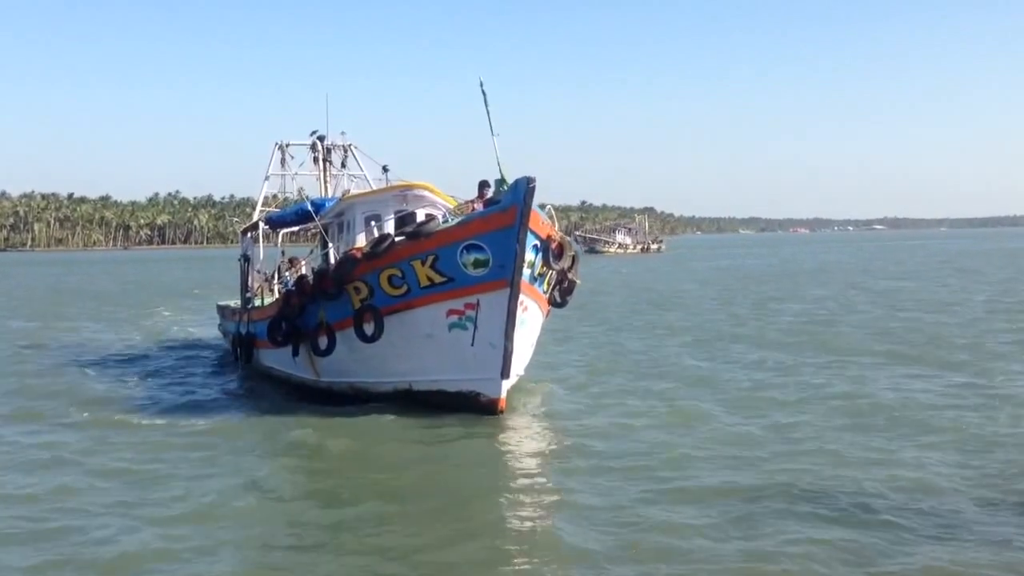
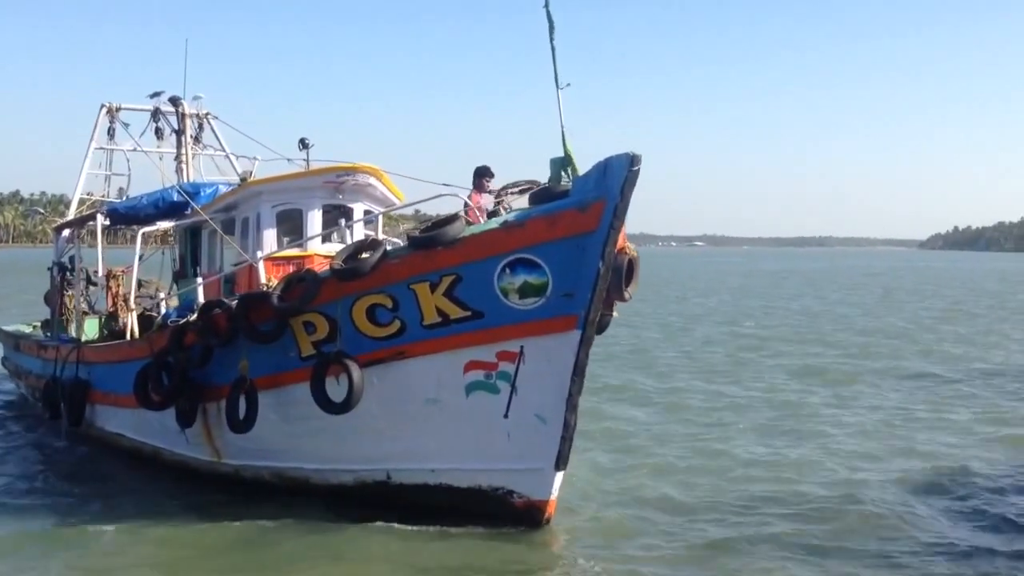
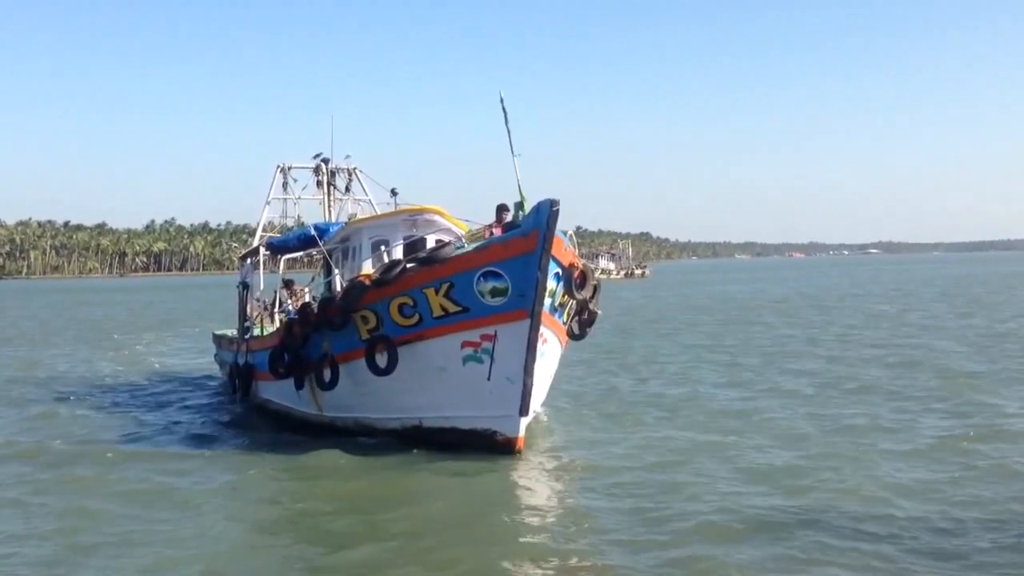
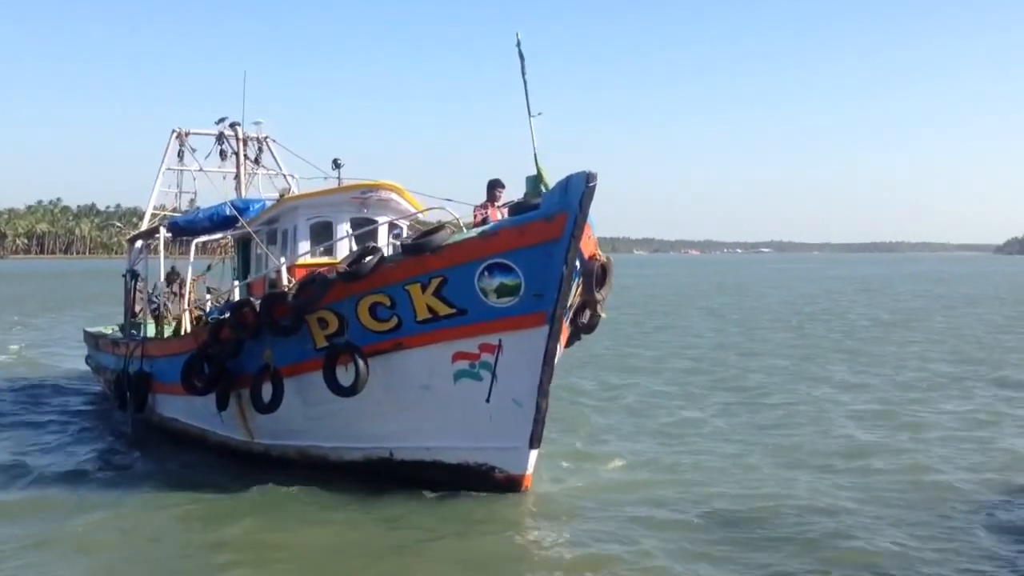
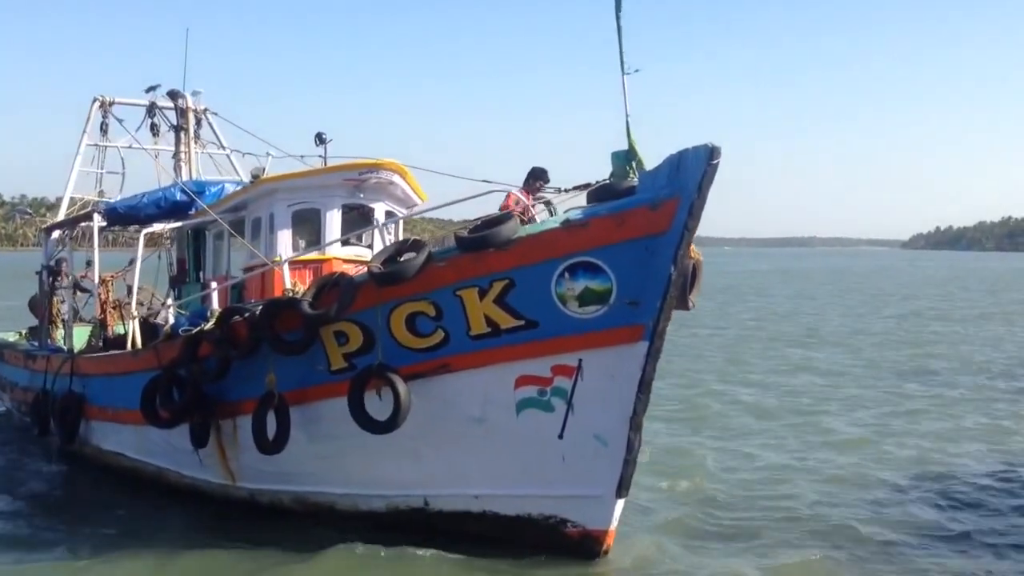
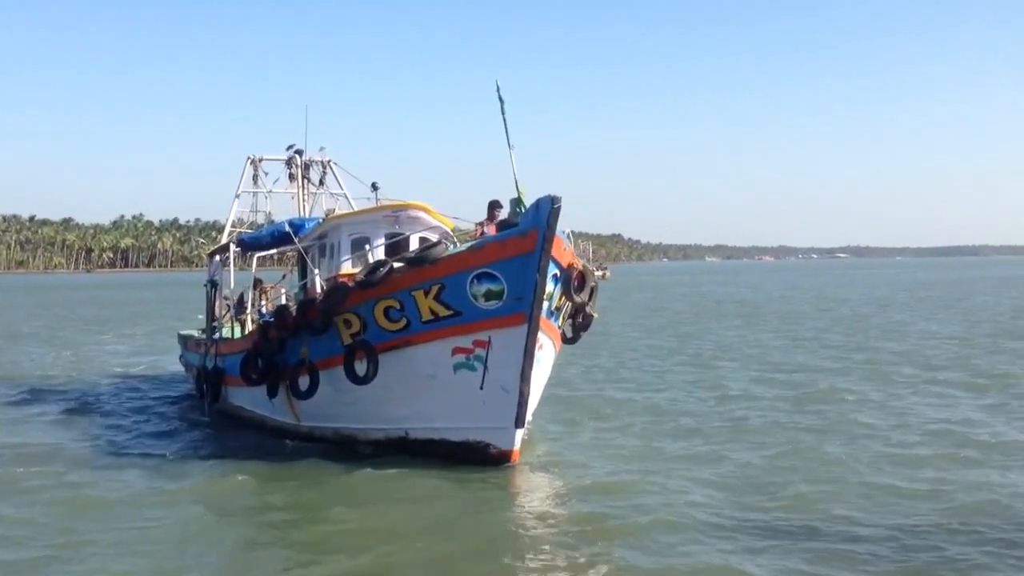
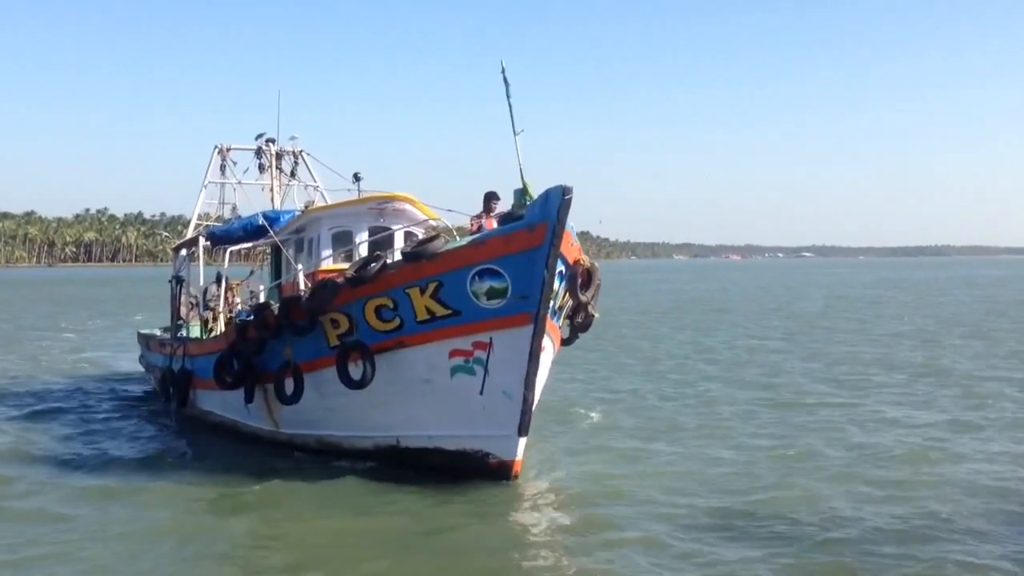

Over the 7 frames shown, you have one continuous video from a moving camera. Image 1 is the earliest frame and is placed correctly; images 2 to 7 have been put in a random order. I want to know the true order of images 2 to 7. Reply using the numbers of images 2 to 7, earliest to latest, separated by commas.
3, 6, 7, 4, 2, 5
